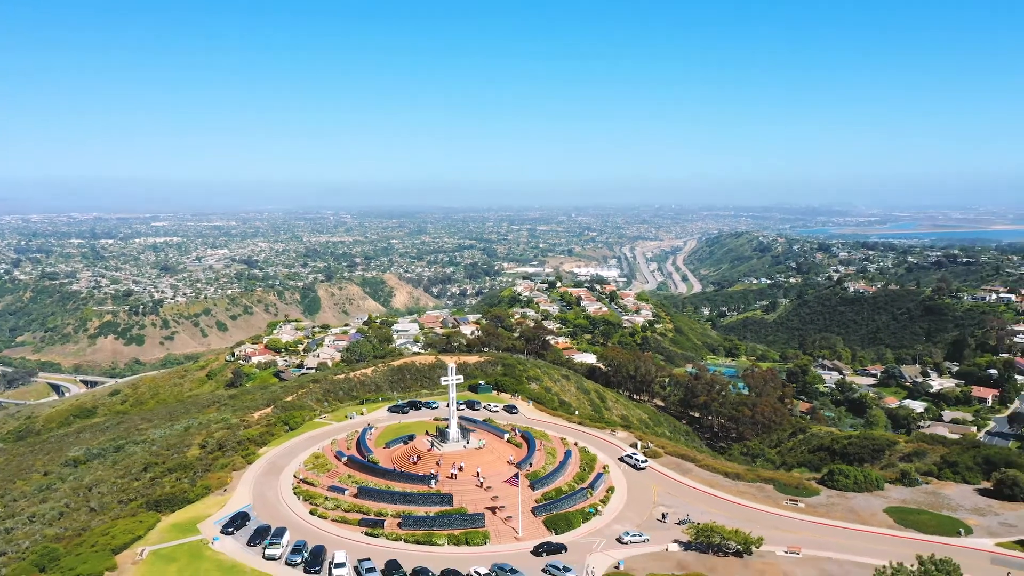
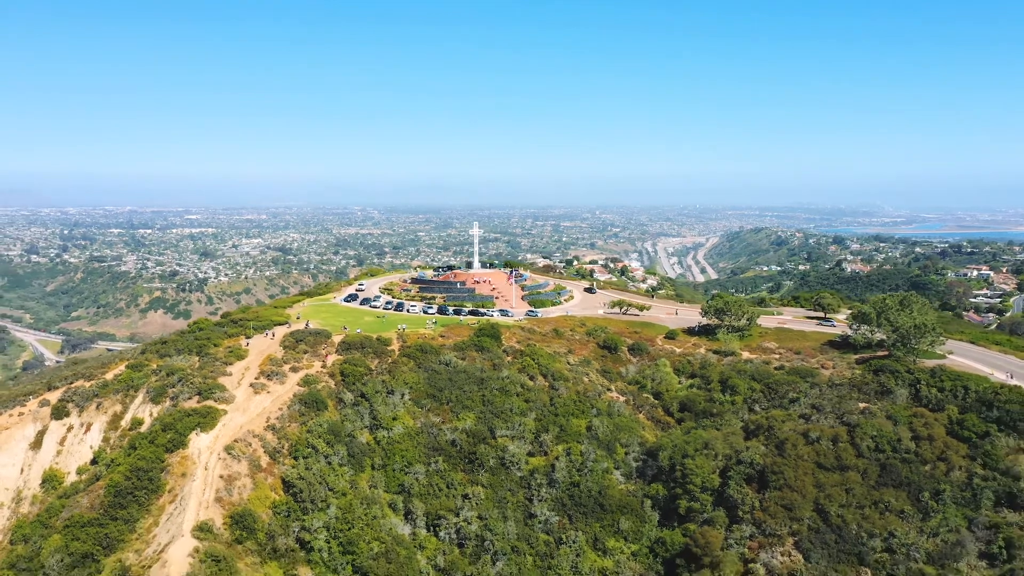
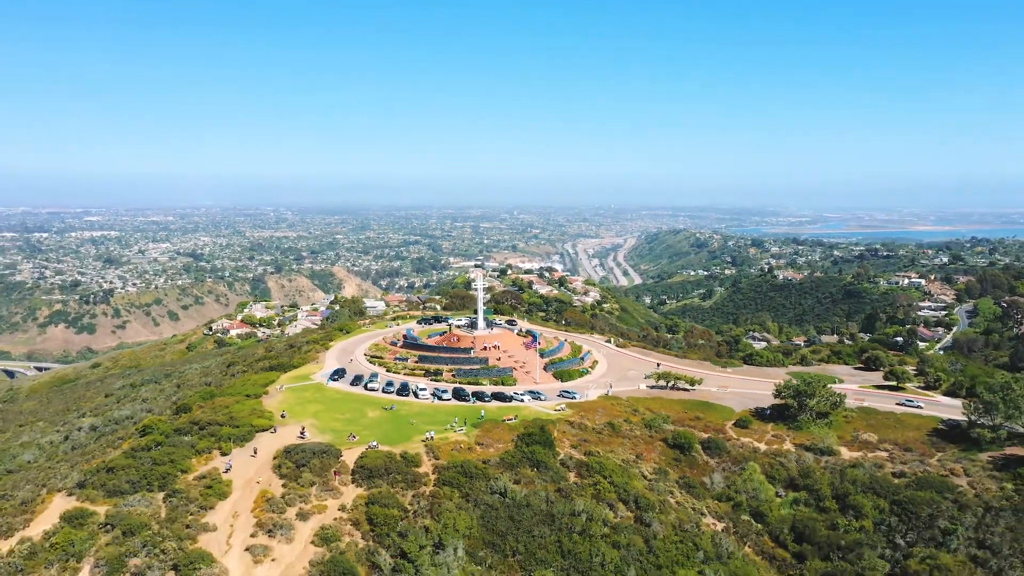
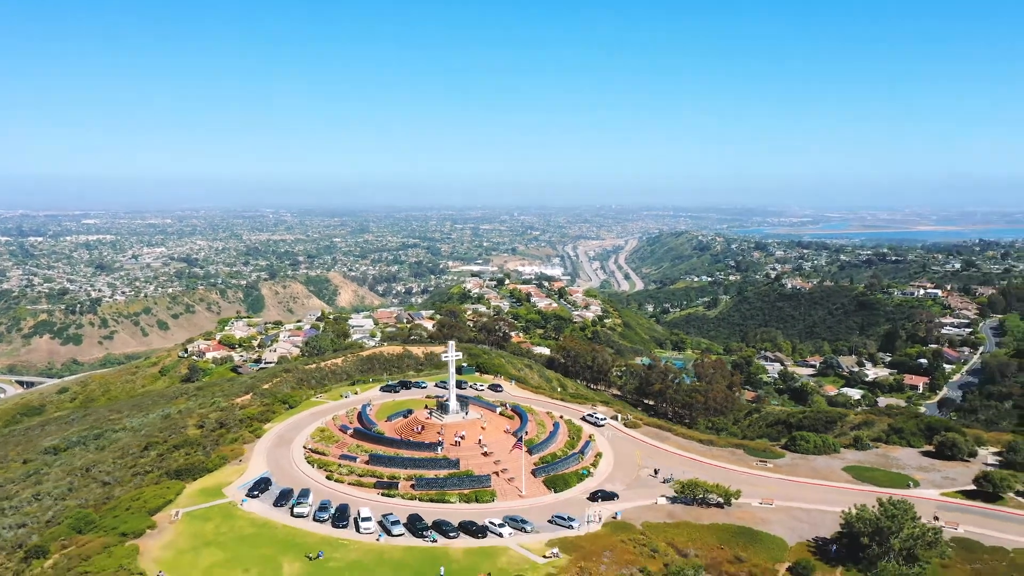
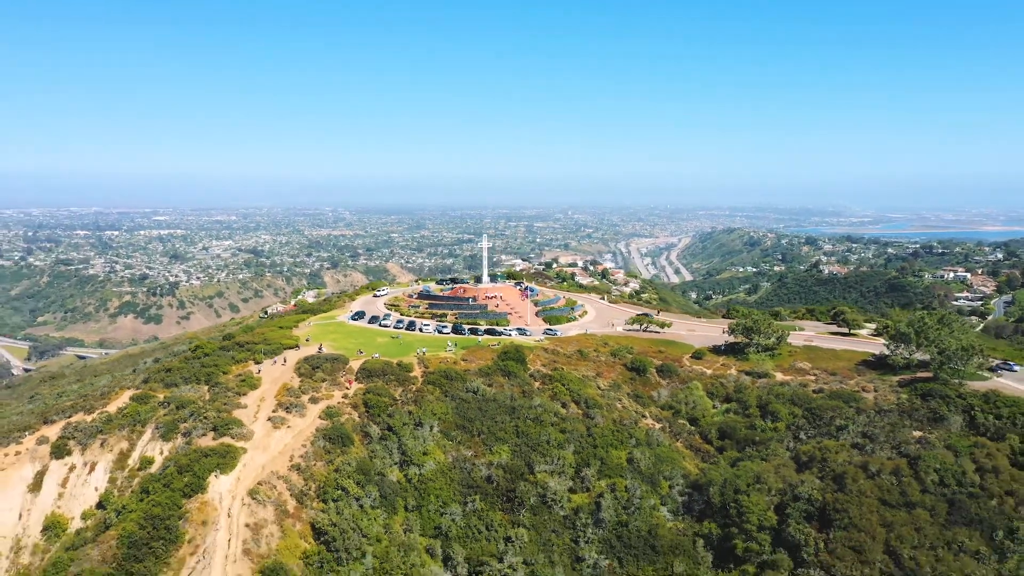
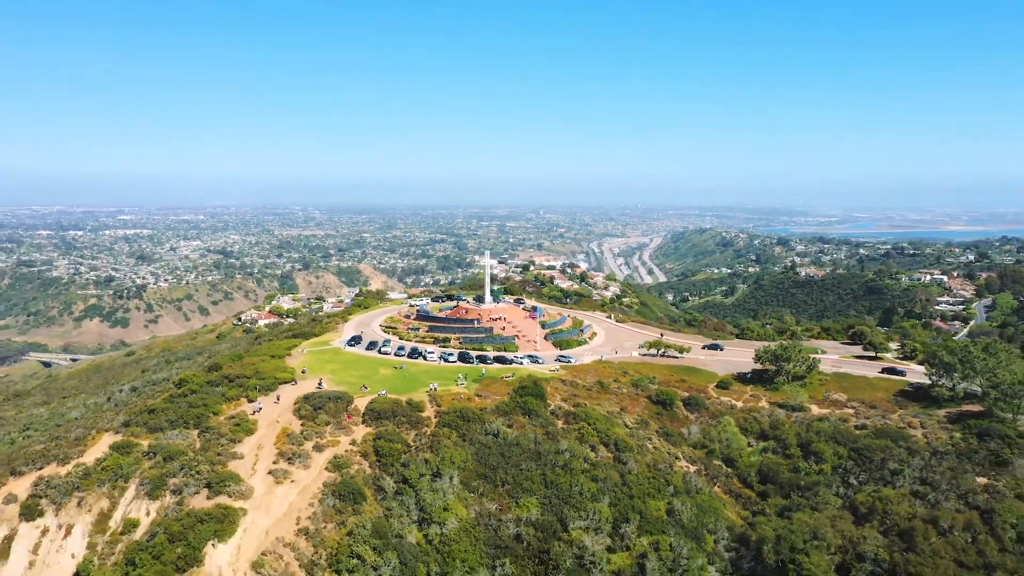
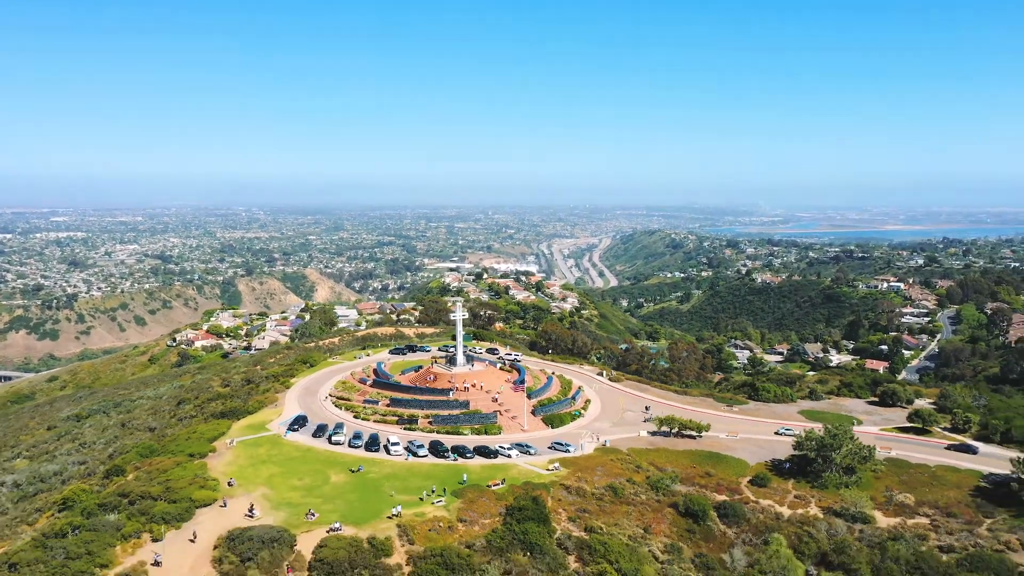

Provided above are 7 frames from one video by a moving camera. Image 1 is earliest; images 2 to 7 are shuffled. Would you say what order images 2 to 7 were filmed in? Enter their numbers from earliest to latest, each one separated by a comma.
4, 7, 3, 6, 5, 2
